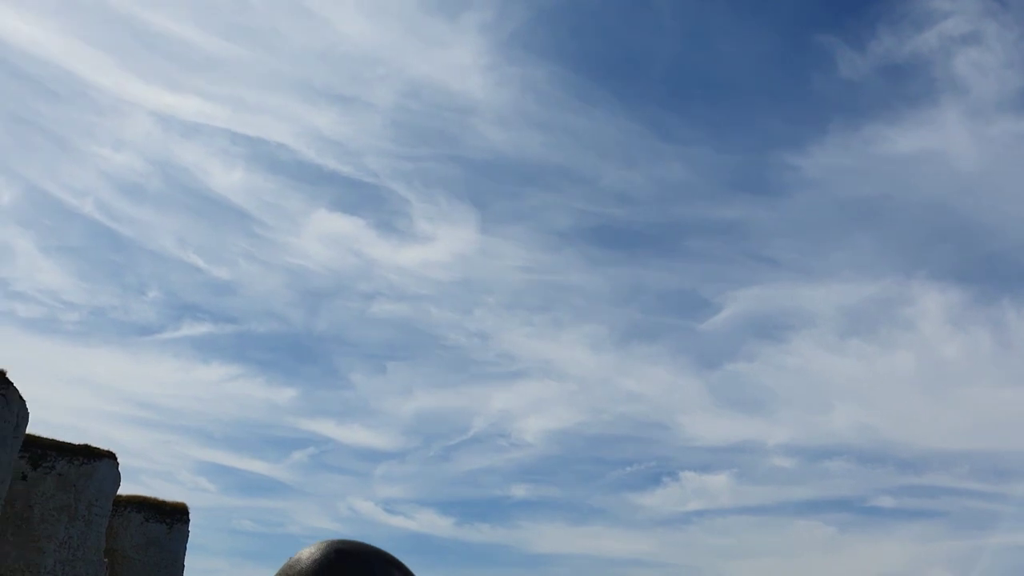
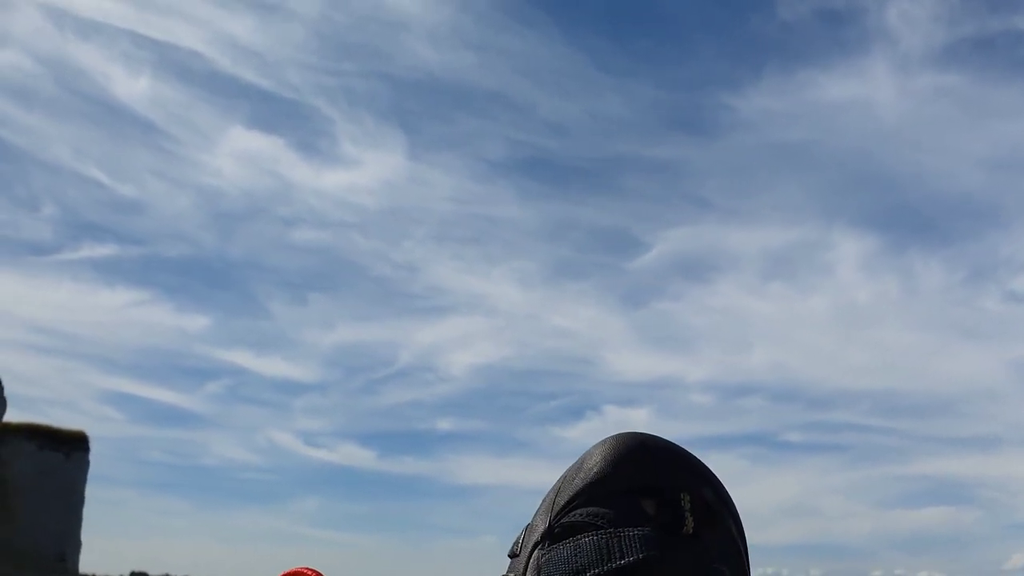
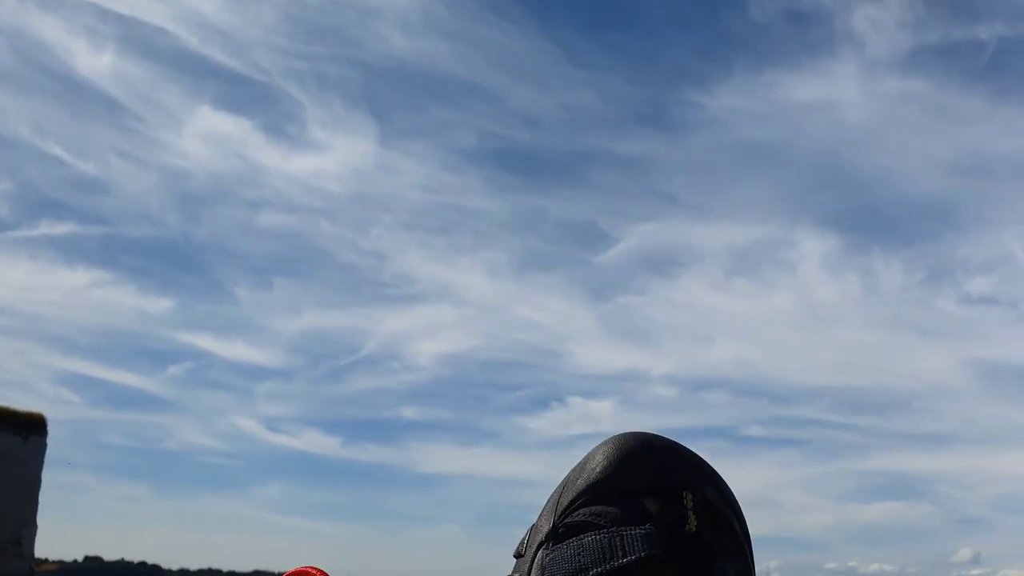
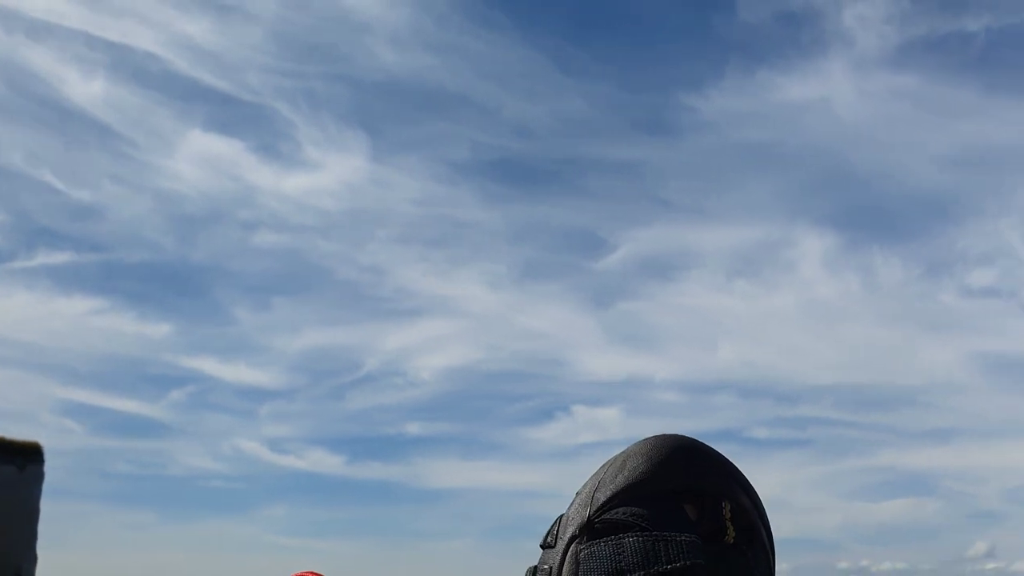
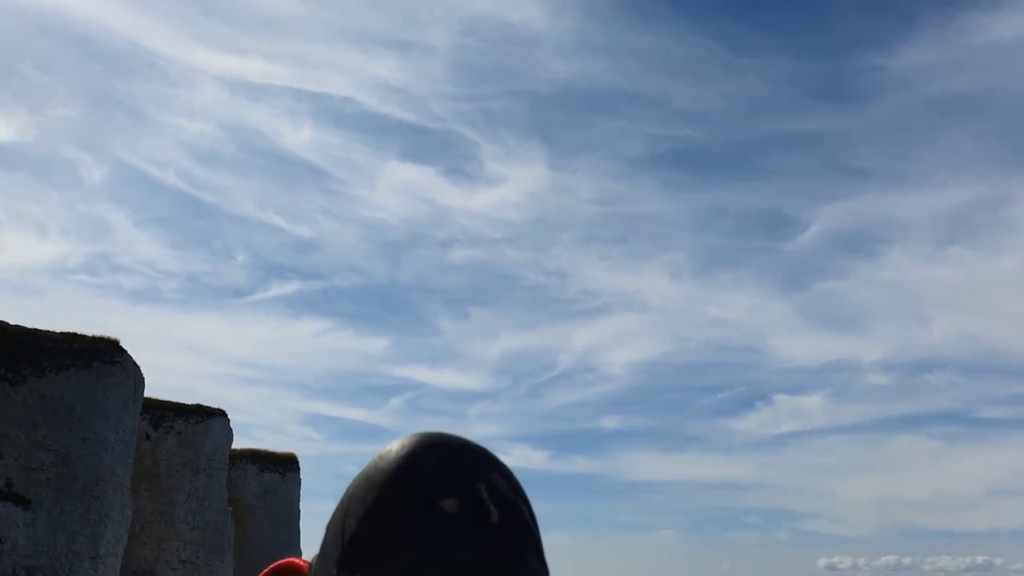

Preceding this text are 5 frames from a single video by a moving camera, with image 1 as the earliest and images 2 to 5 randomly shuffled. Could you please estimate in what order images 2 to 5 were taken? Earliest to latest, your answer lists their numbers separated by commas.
5, 3, 2, 4
